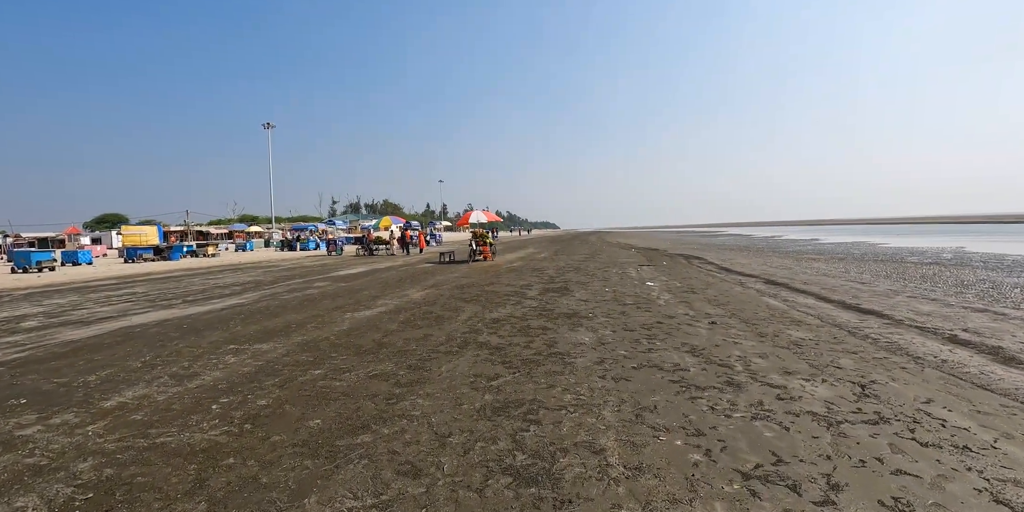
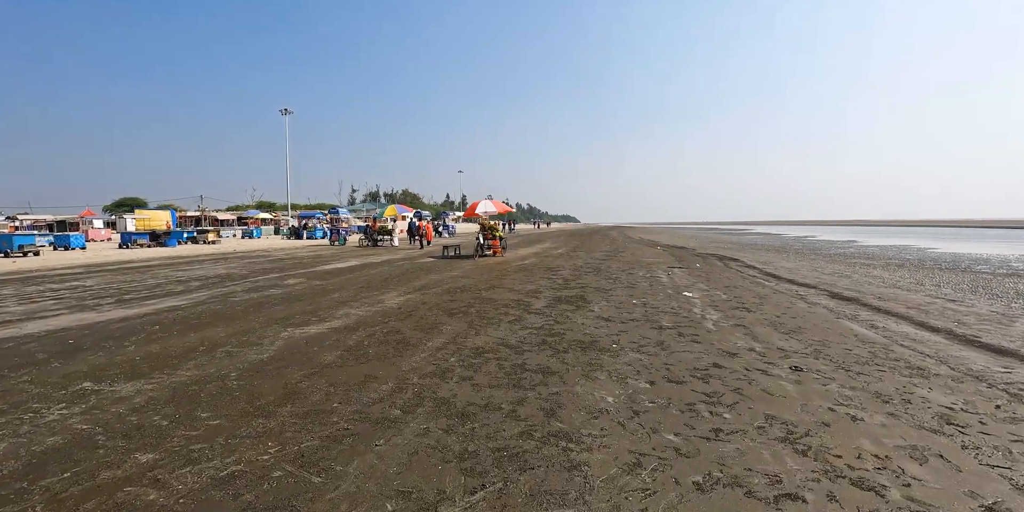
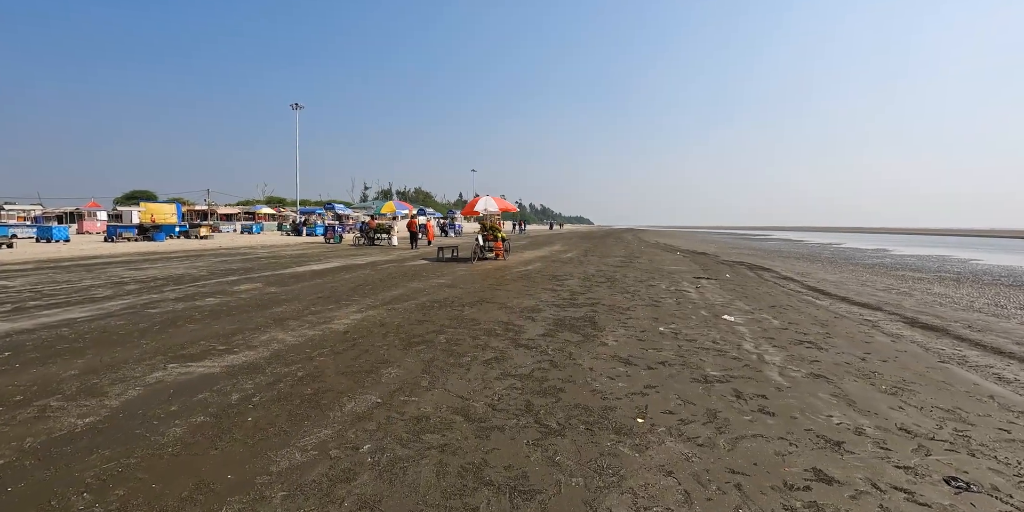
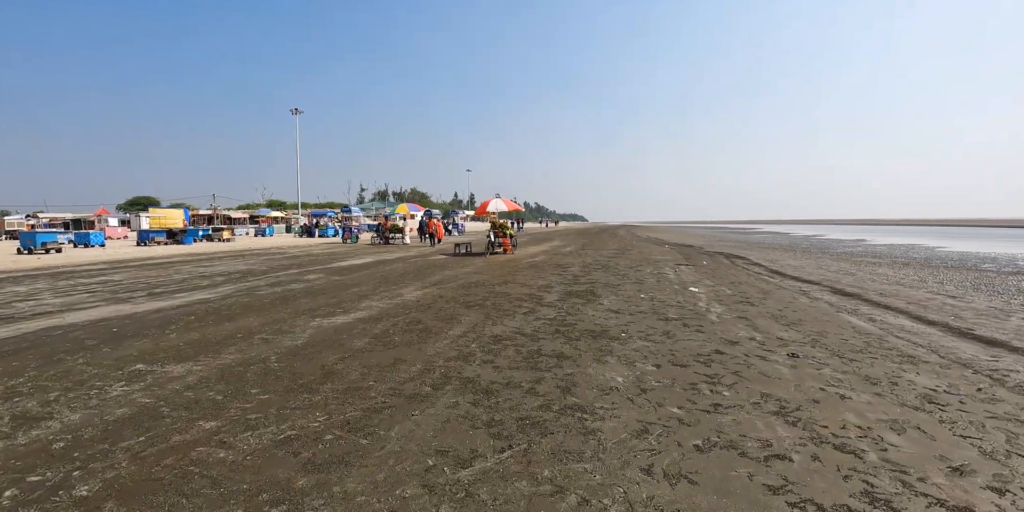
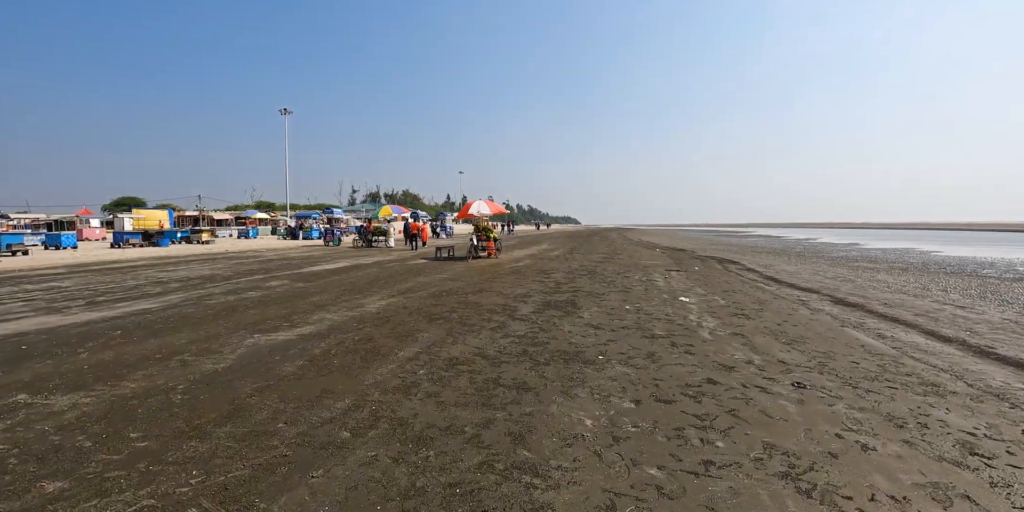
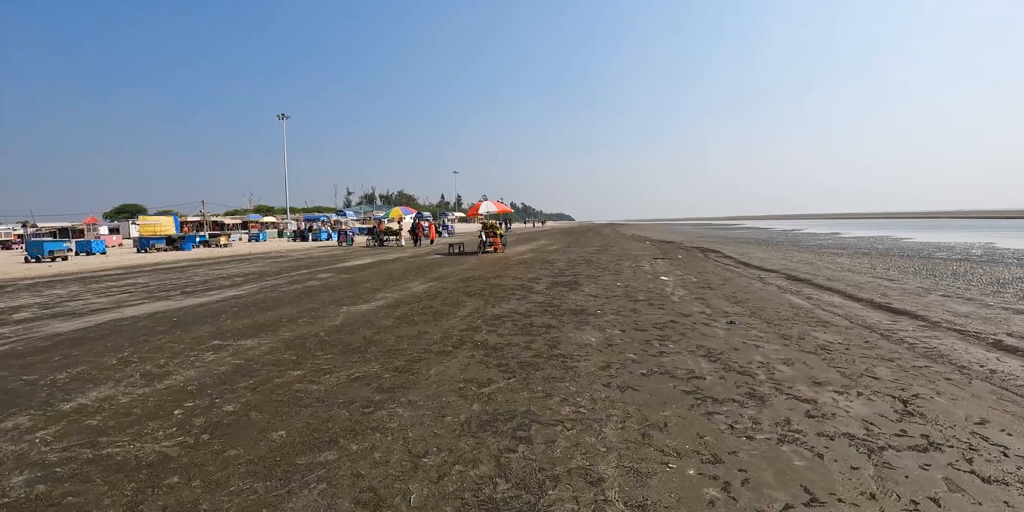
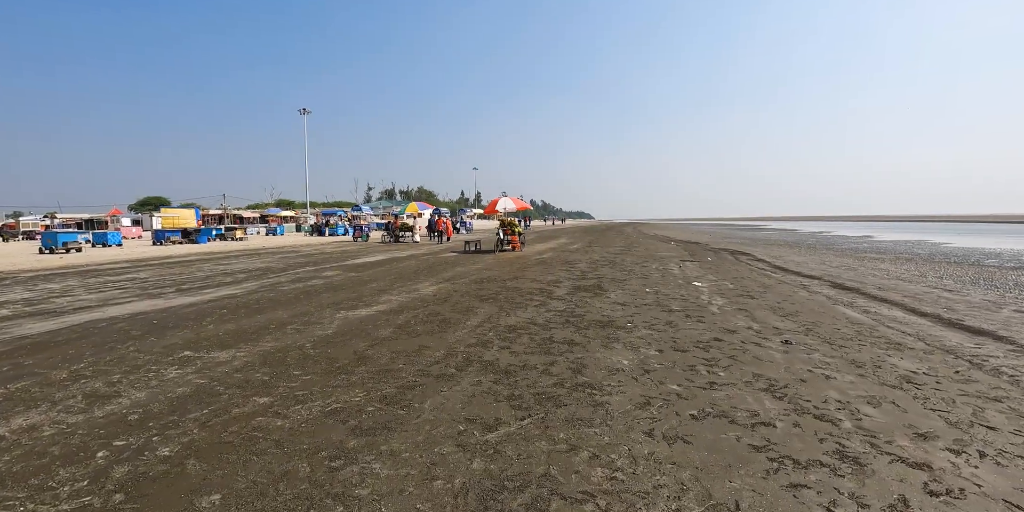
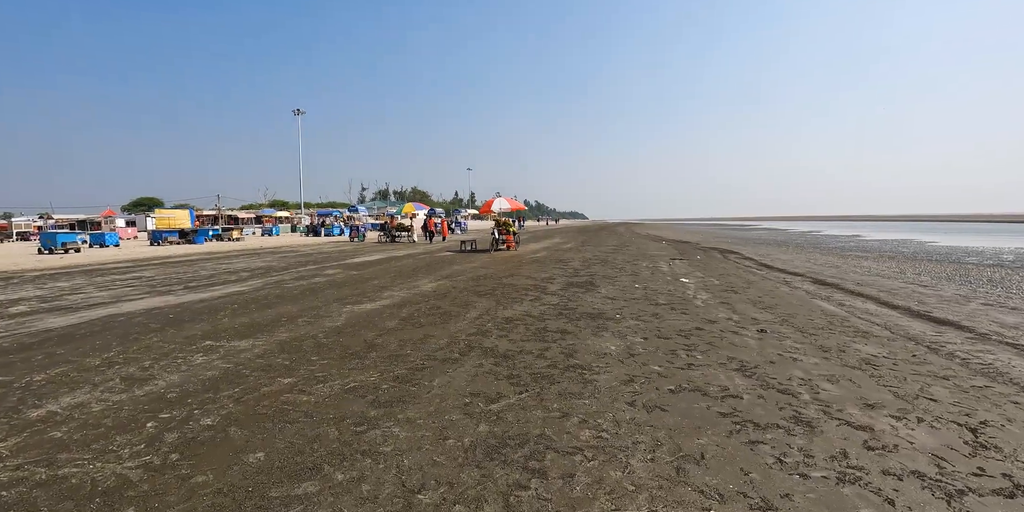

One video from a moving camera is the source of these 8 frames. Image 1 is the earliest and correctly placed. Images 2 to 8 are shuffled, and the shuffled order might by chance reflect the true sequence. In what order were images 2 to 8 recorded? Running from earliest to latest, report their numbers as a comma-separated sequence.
6, 8, 7, 4, 2, 5, 3
